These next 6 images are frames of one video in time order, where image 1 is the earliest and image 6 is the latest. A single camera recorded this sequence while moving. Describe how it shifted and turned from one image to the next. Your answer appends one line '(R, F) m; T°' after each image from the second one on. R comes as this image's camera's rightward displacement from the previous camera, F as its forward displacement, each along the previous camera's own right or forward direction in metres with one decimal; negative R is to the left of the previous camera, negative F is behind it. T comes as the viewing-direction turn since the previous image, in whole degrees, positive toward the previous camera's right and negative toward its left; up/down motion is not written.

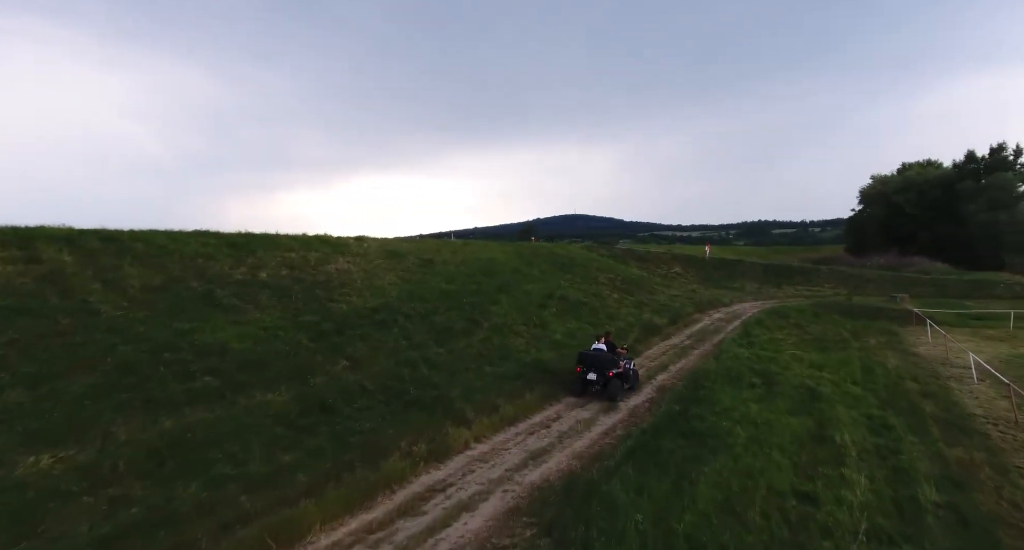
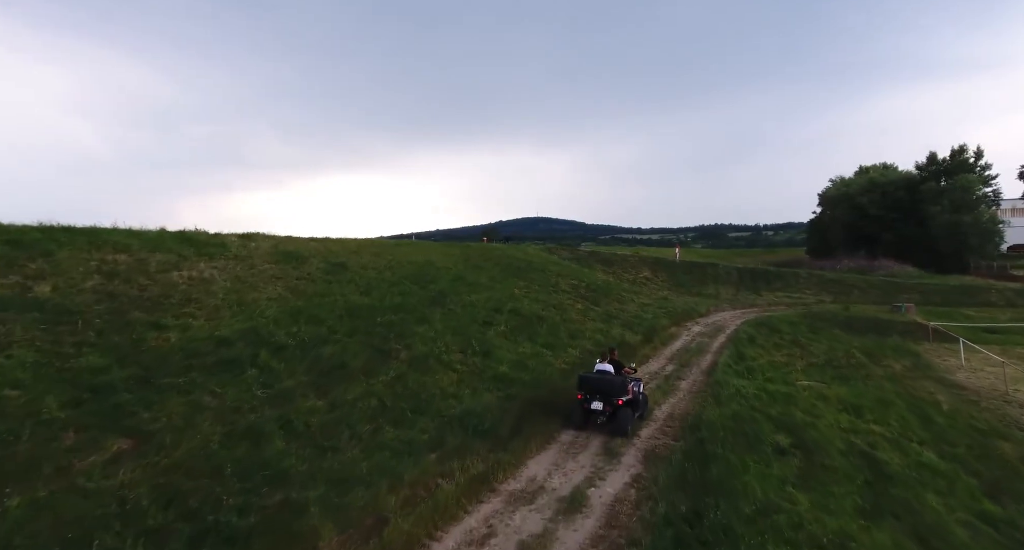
(+1.2, +6.3) m; +4°
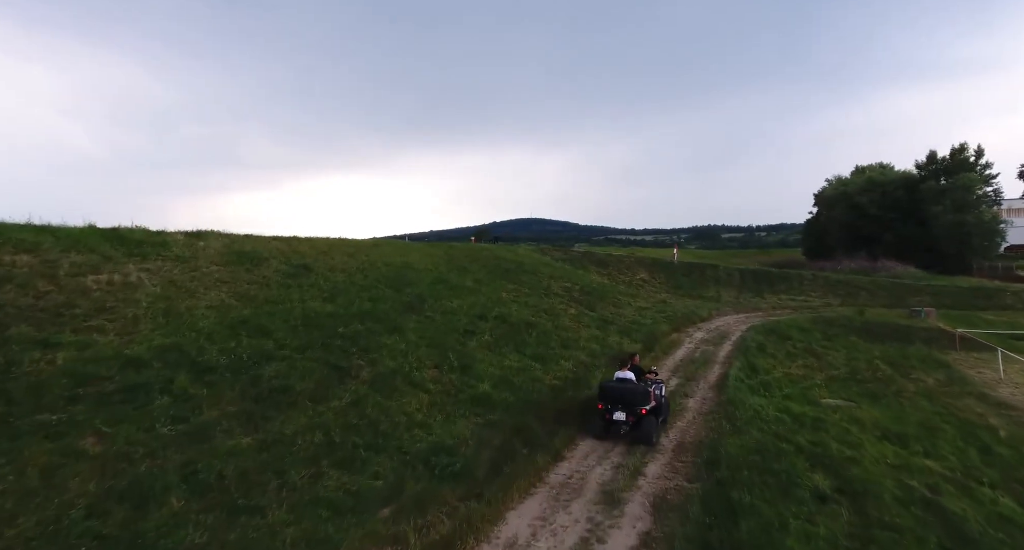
(+0.4, +2.5) m; +1°
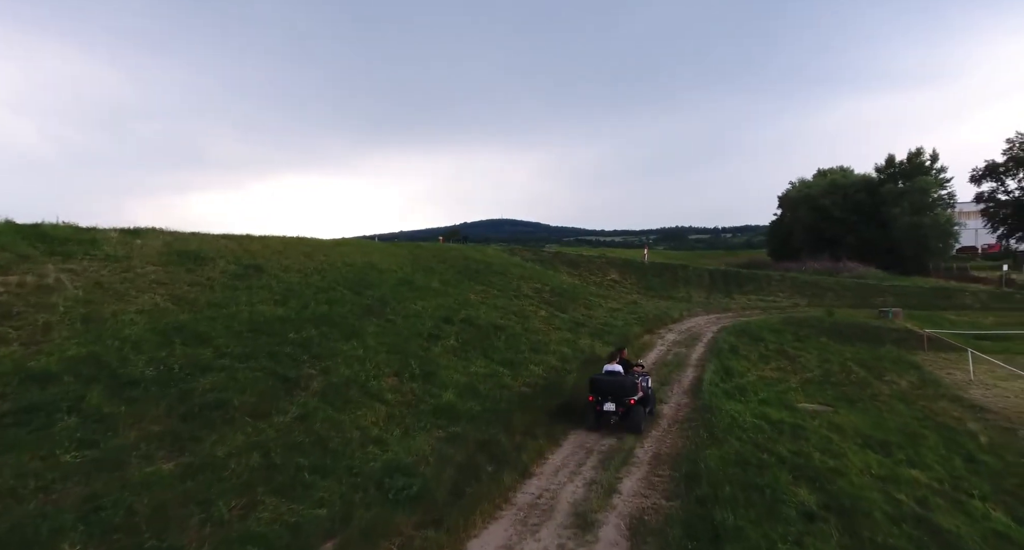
(+0.2, +1.0) m; +3°
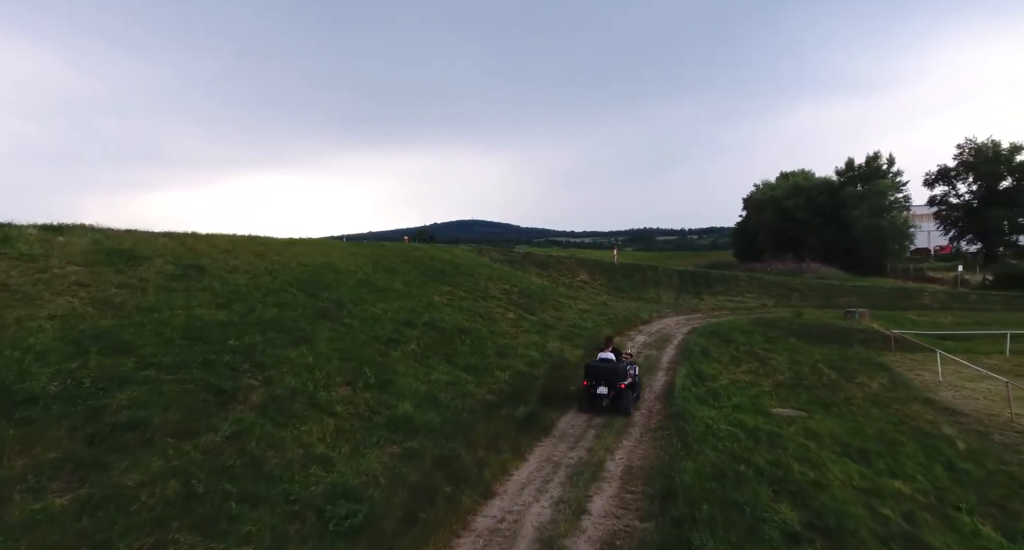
(+0.2, +1.0) m; +3°
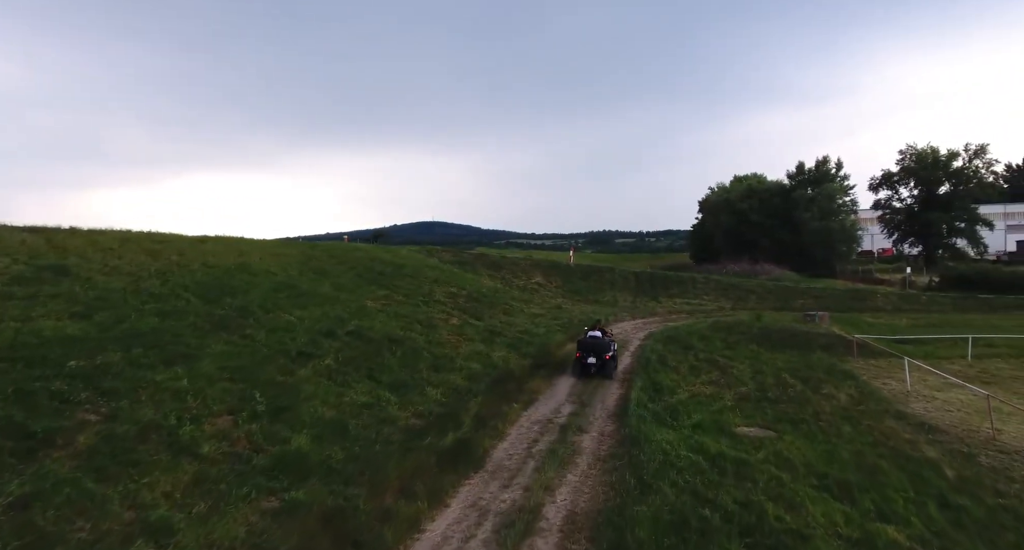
(+0.9, +2.3) m; +4°
